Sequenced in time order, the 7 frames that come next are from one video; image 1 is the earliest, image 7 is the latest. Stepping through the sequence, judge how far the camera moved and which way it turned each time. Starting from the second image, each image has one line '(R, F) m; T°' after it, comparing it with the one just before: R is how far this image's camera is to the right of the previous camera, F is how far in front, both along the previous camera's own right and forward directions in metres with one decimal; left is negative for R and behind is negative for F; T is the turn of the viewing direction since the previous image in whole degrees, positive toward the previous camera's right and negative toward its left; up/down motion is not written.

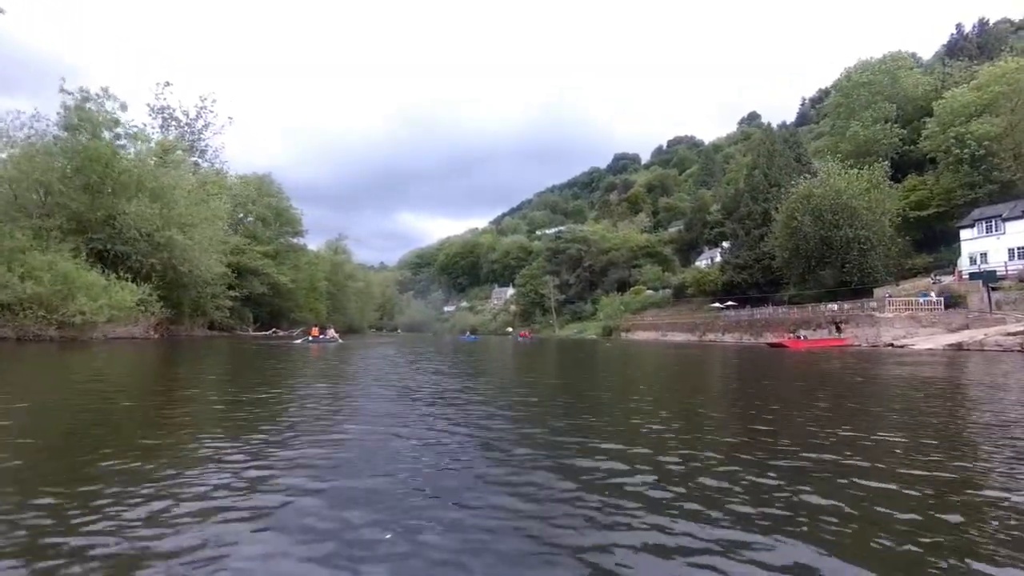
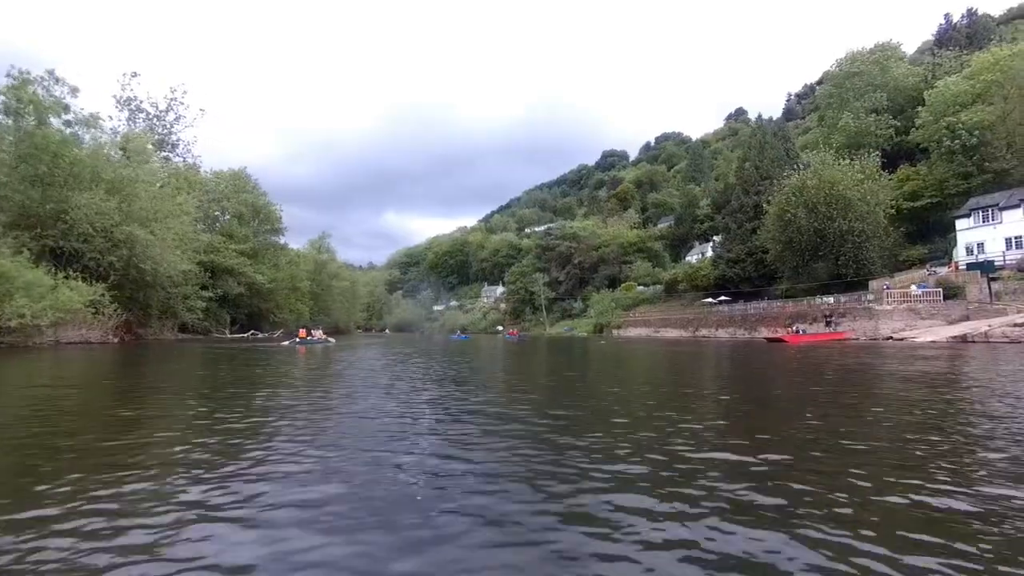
(+0.3, +1.6) m; +1°
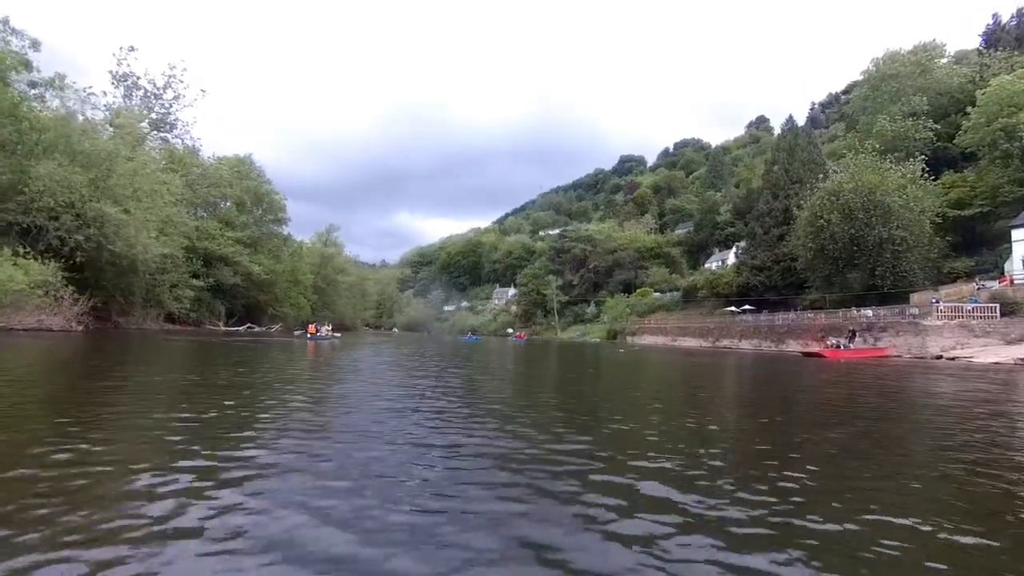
(0.0, +3.1) m; -1°
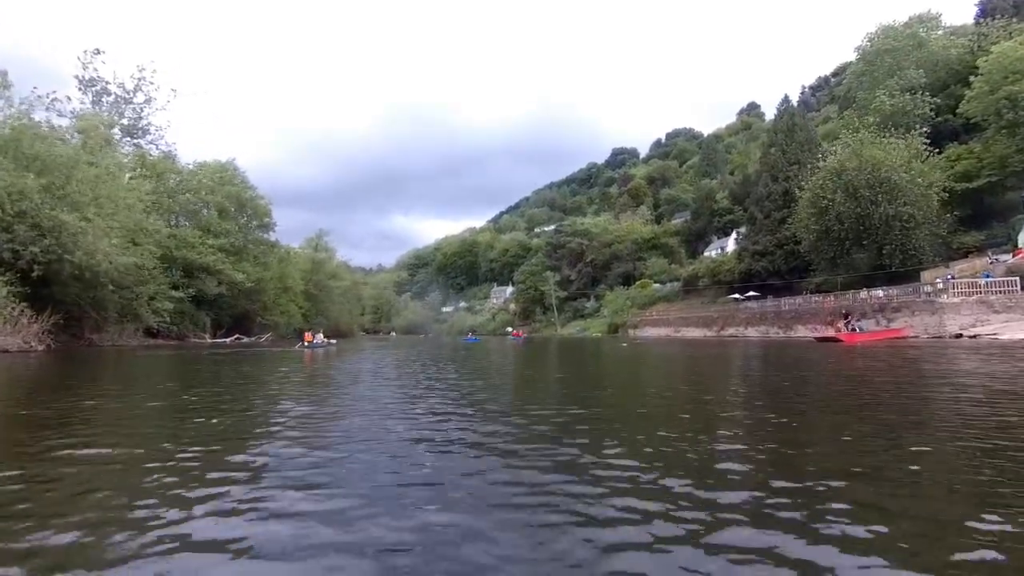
(+0.2, +1.8) m; 0°
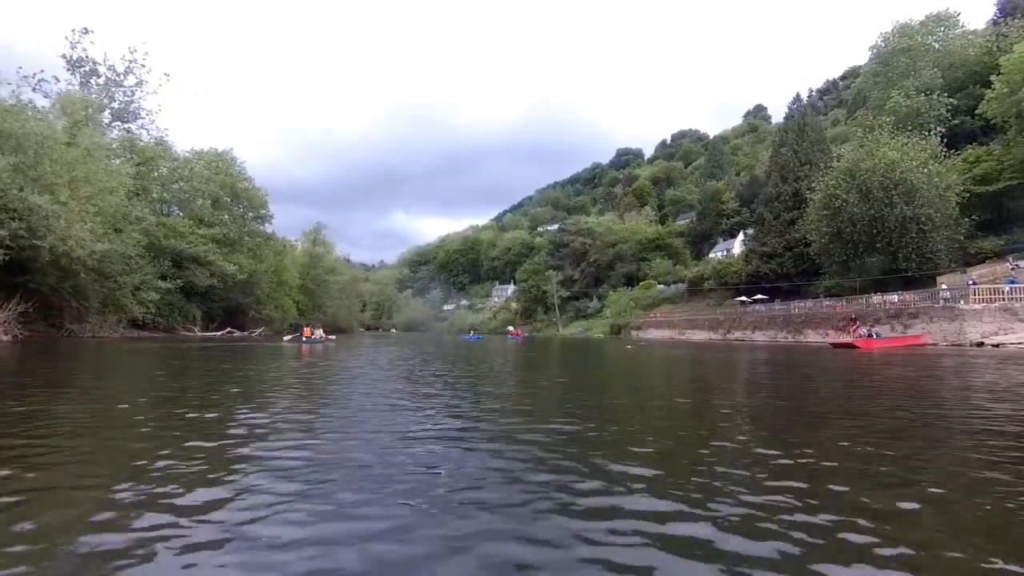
(+0.1, +1.5) m; 0°
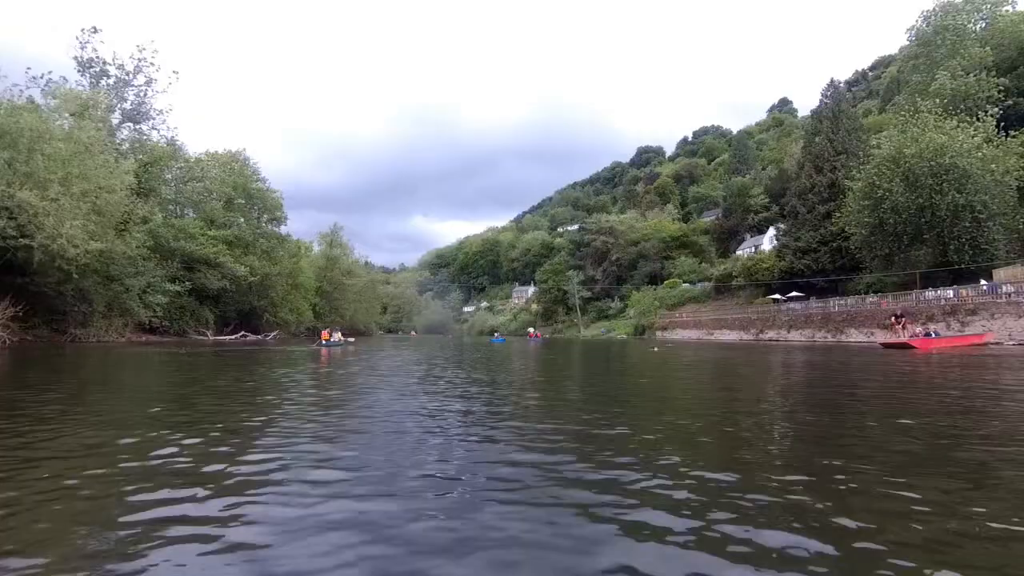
(-0.2, +2.0) m; -2°
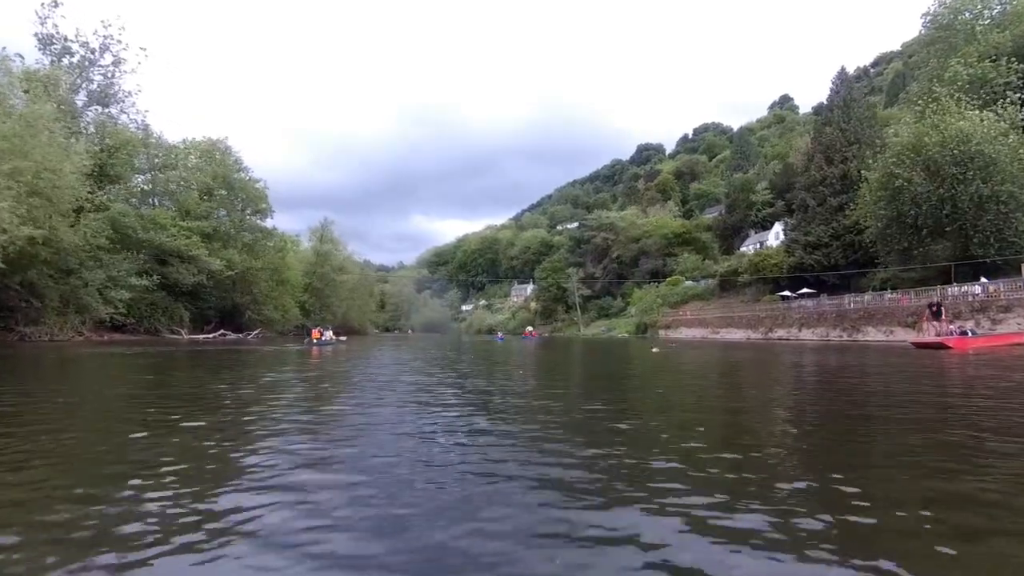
(+0.3, +2.6) m; 0°
